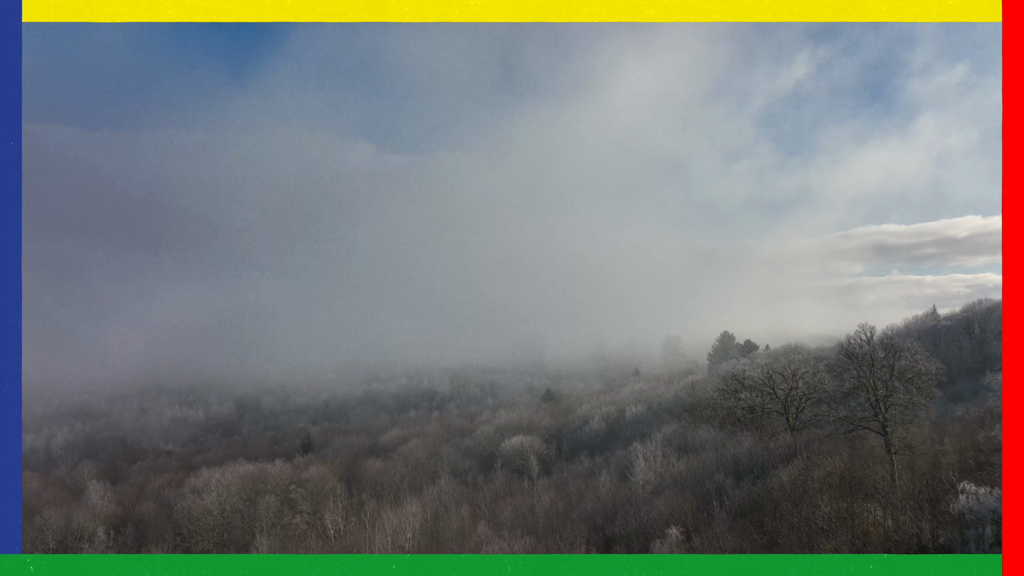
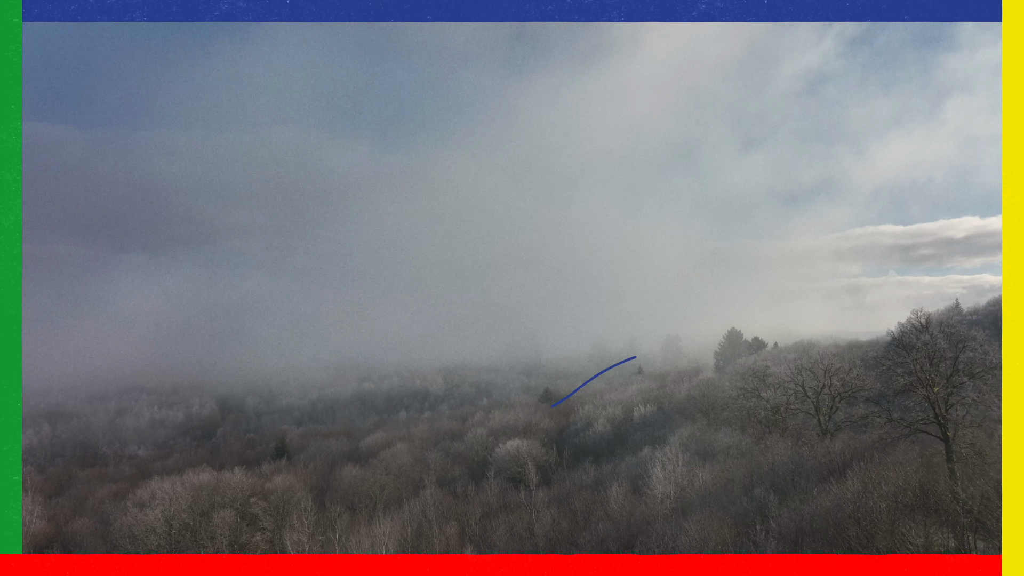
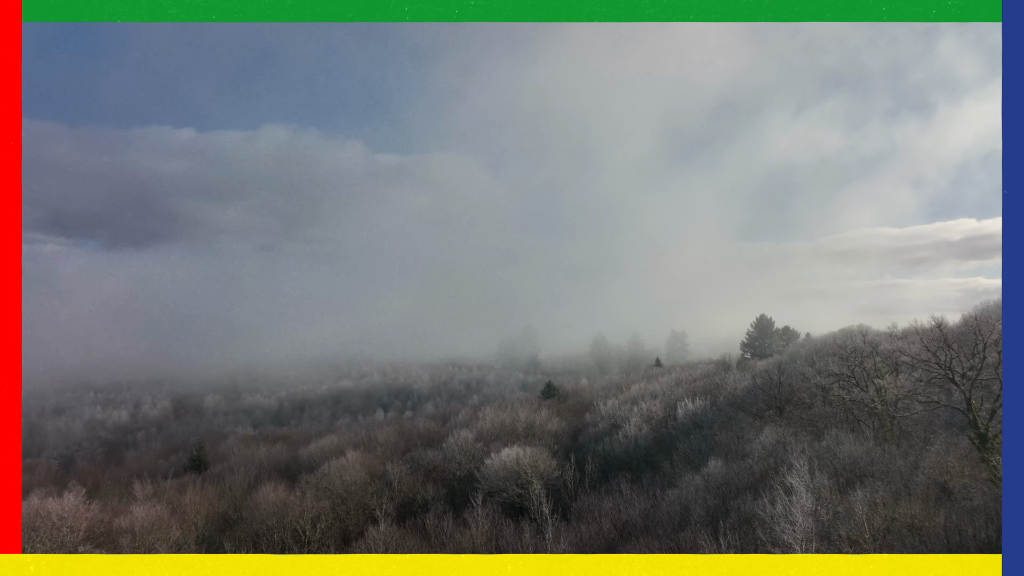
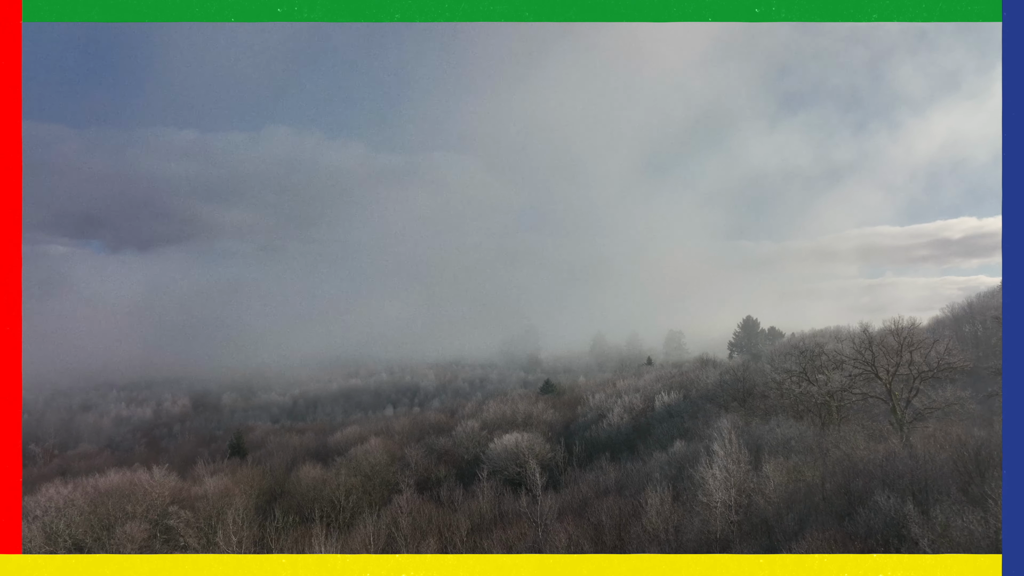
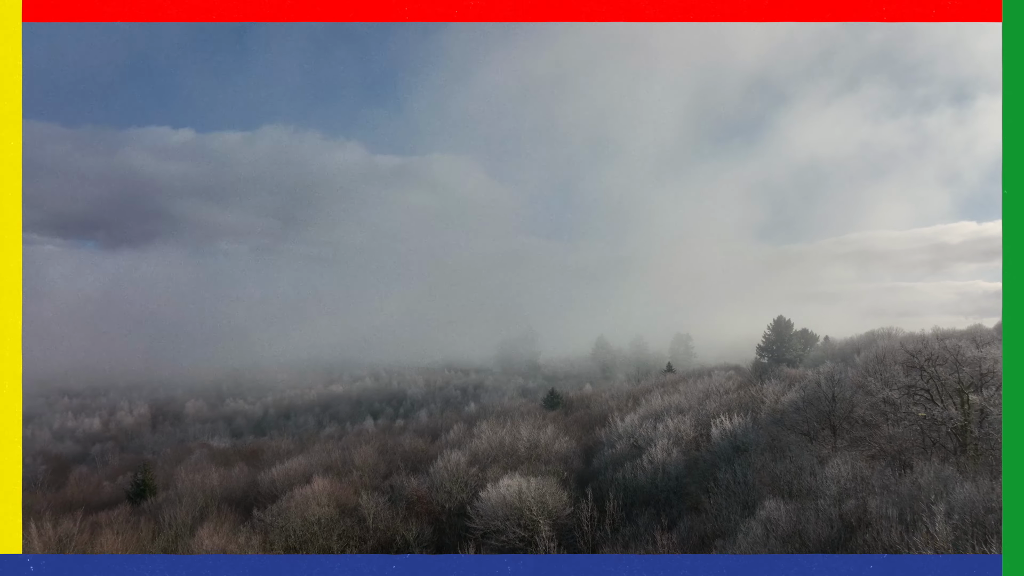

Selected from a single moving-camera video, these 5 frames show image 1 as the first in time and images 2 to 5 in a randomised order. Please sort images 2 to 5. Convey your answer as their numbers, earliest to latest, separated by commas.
2, 4, 3, 5
